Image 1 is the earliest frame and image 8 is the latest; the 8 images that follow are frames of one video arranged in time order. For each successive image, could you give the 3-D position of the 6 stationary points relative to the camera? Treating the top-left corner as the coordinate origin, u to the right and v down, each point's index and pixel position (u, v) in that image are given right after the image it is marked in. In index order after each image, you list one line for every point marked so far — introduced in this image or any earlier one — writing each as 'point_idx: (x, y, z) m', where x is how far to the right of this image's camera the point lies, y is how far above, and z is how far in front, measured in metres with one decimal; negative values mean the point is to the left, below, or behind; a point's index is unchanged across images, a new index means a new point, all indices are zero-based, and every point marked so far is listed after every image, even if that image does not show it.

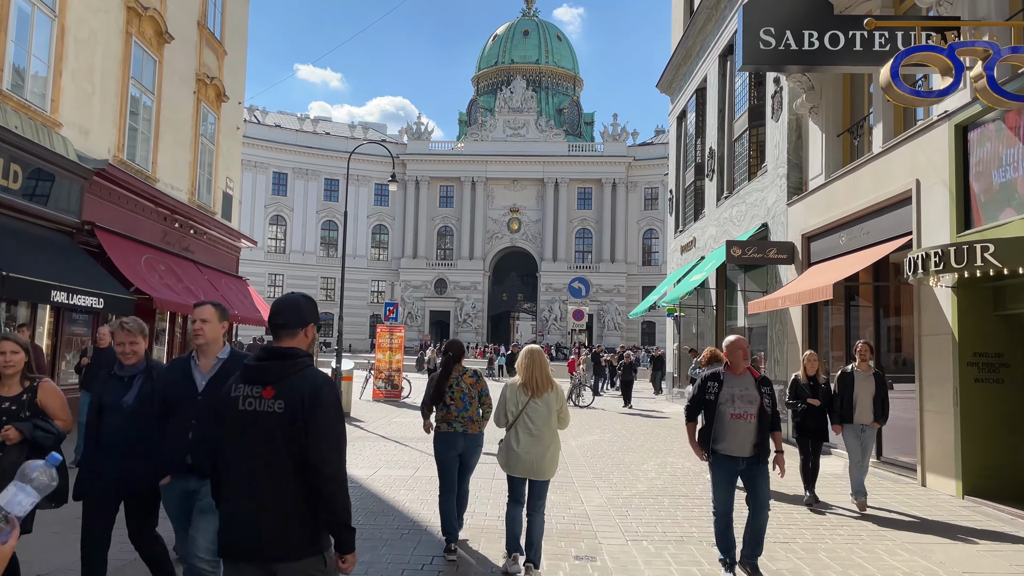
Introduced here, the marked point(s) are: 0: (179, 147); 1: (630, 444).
0: (-8.7, +3.7, +19.4) m
1: (+2.2, -2.8, +13.4) m
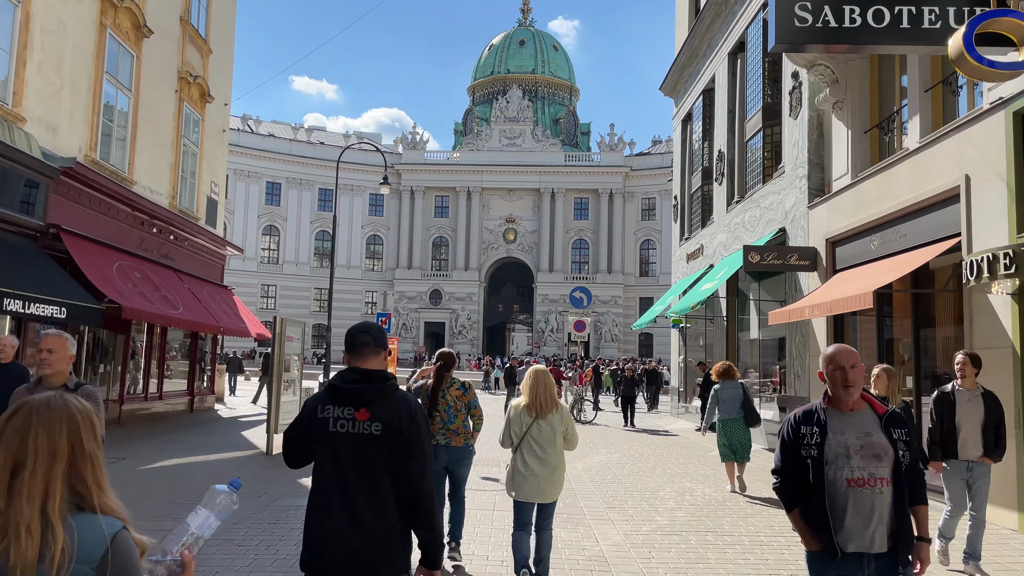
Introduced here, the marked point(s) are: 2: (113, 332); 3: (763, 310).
0: (-8.7, +3.4, +18.4) m
1: (+2.2, -3.0, +12.3) m
2: (-8.9, -1.0, +16.6) m
3: (+5.6, -0.5, +16.5) m
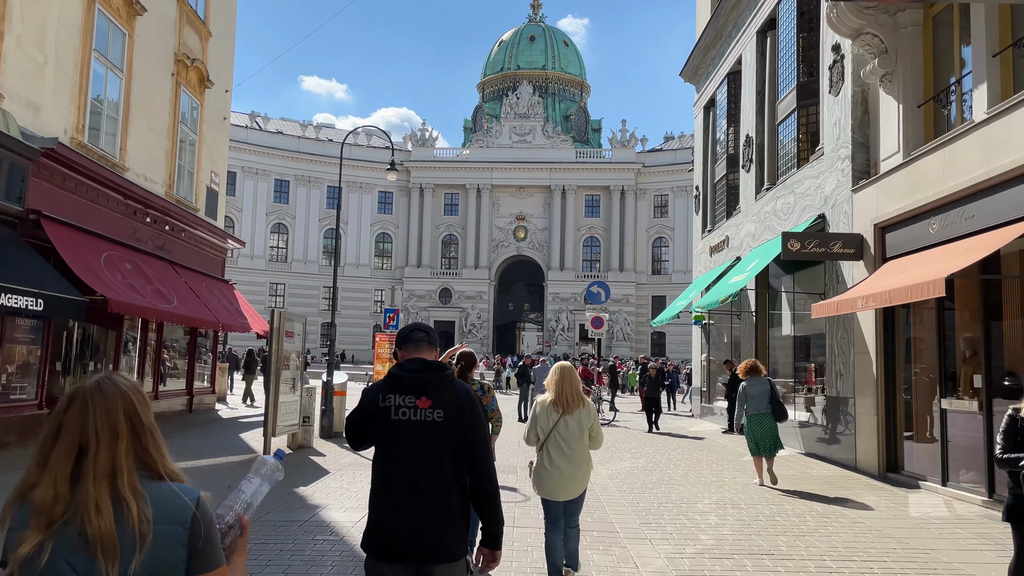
0: (-8.3, +3.6, +17.4) m
1: (+2.4, -2.8, +11.2) m
2: (-8.6, -0.8, +15.6) m
3: (+6.0, -0.3, +15.4) m
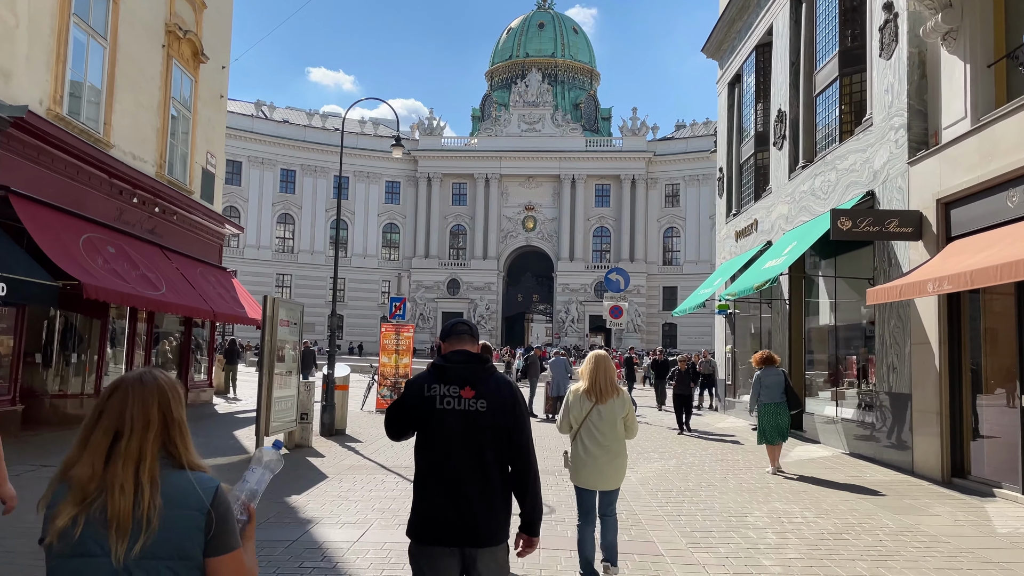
0: (-8.0, +3.9, +16.3) m
1: (+2.7, -2.6, +10.0) m
2: (-8.3, -0.6, +14.5) m
3: (+6.3, 0.0, +14.1) m
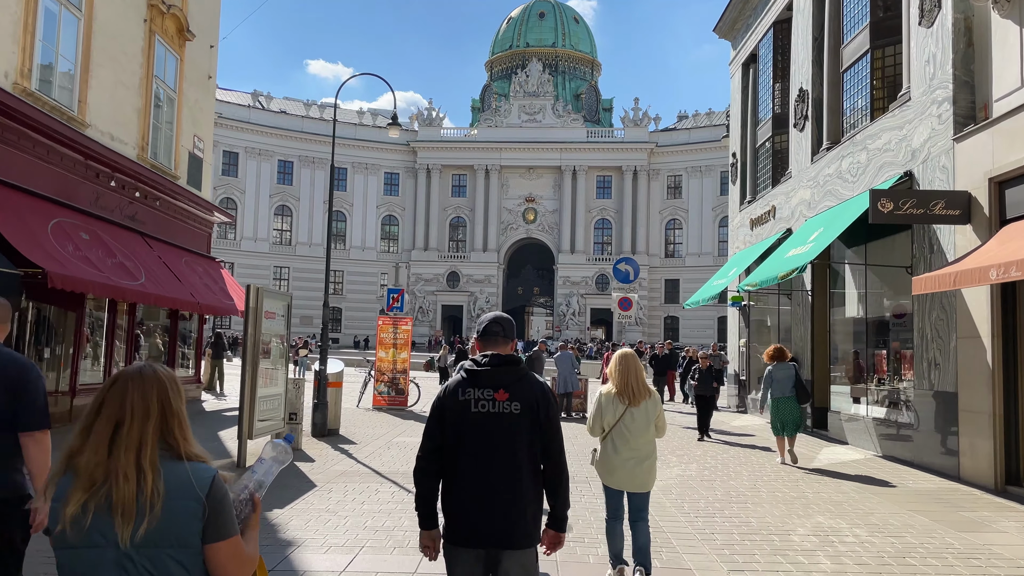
0: (-7.9, +4.1, +15.2) m
1: (+2.8, -2.4, +9.0) m
2: (-8.2, -0.4, +13.6) m
3: (+6.3, +0.1, +13.2) m
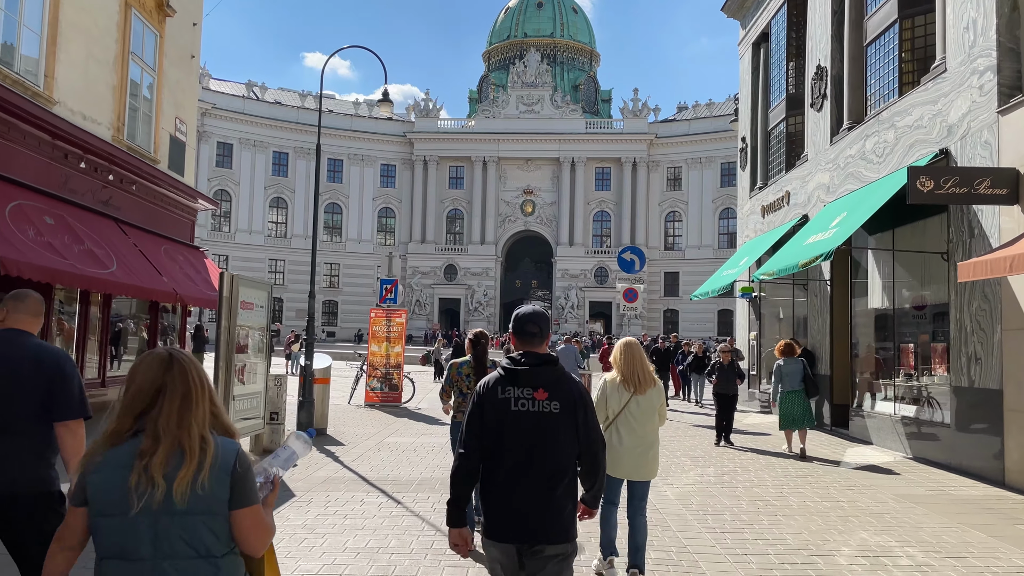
0: (-7.9, +4.3, +14.2) m
1: (+2.8, -2.3, +8.1) m
2: (-8.2, -0.2, +12.6) m
3: (+6.3, +0.3, +12.3) m
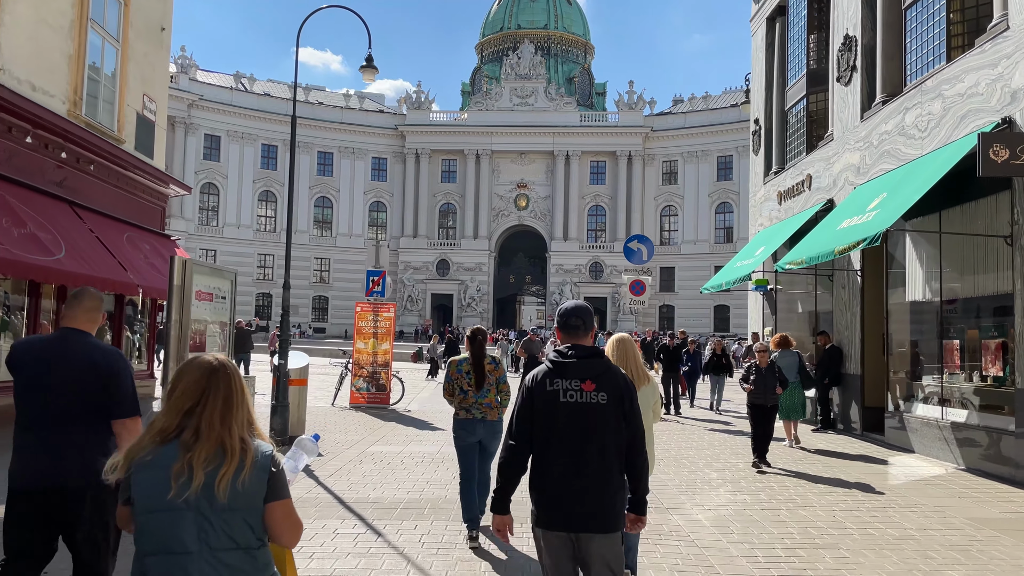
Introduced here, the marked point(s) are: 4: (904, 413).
0: (-8.0, +4.4, +12.8) m
1: (+2.9, -2.2, +6.8) m
2: (-8.2, 0.0, +11.2) m
3: (+6.3, +0.5, +11.0) m
4: (+6.1, -2.0, +11.5) m
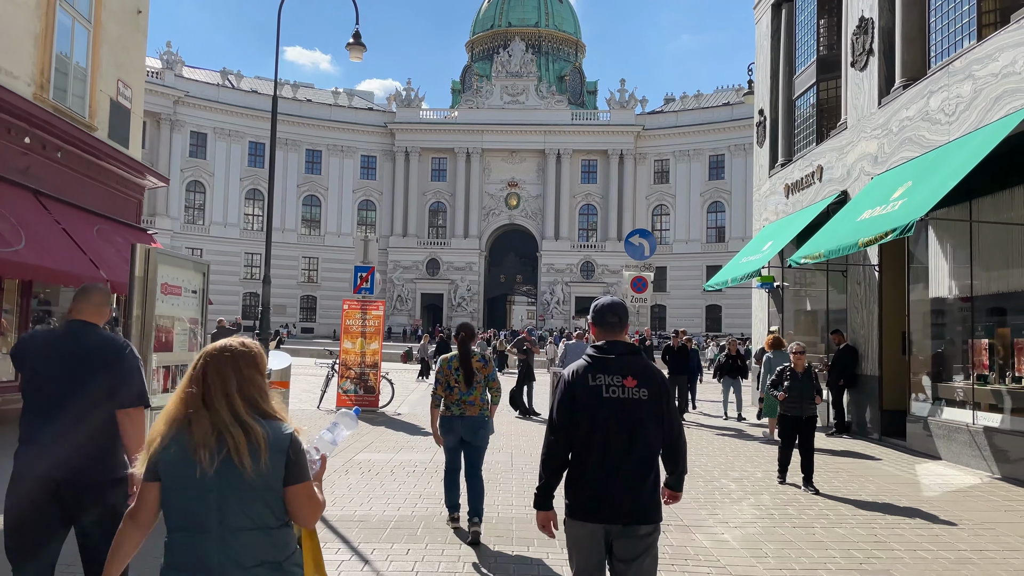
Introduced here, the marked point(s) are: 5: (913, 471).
0: (-8.0, +4.5, +11.9) m
1: (+2.9, -2.1, +6.1) m
2: (-8.2, 0.0, +10.3) m
3: (+6.3, +0.5, +10.3) m
4: (+6.1, -1.9, +10.8) m
5: (+5.1, -2.3, +9.5) m
